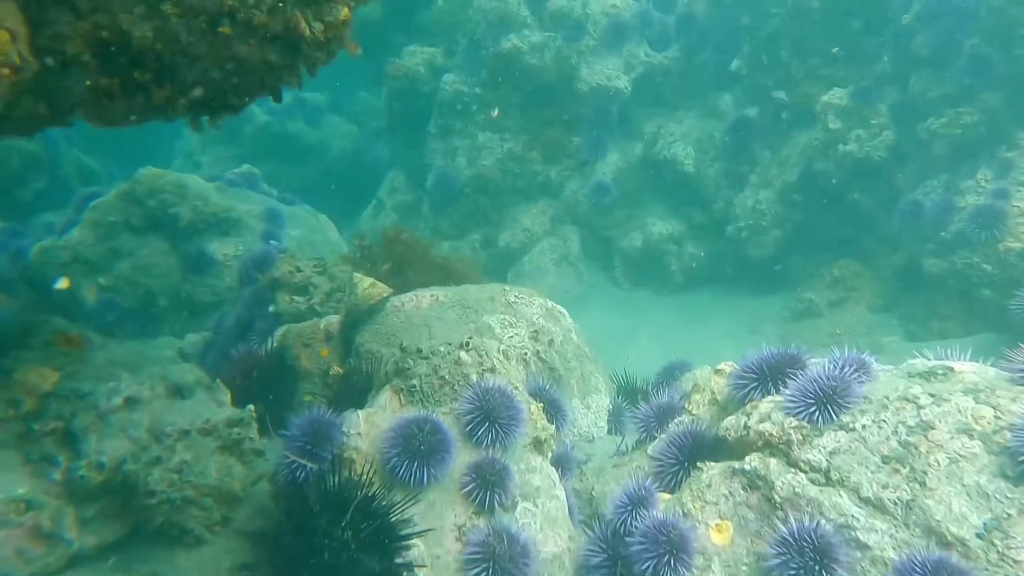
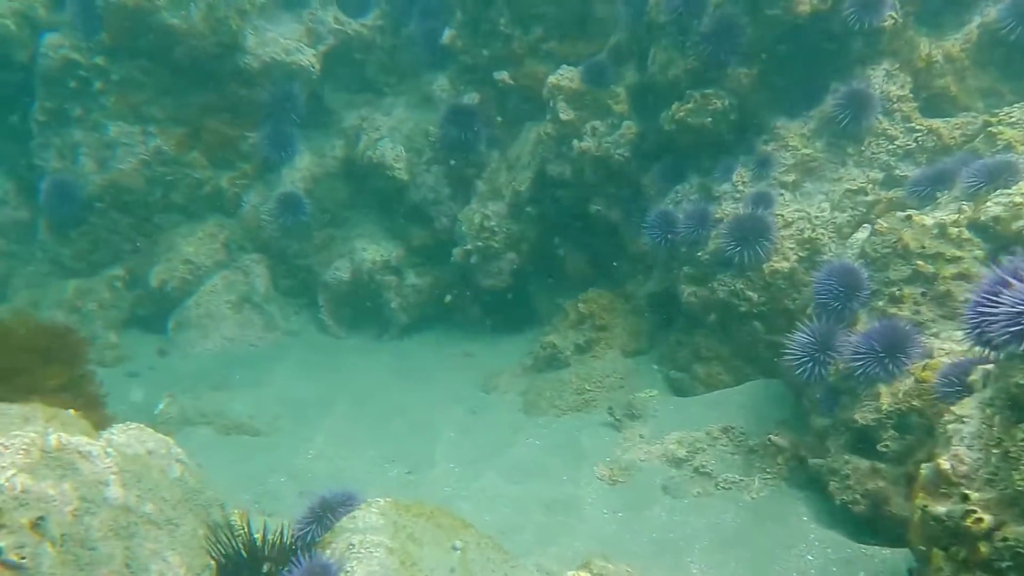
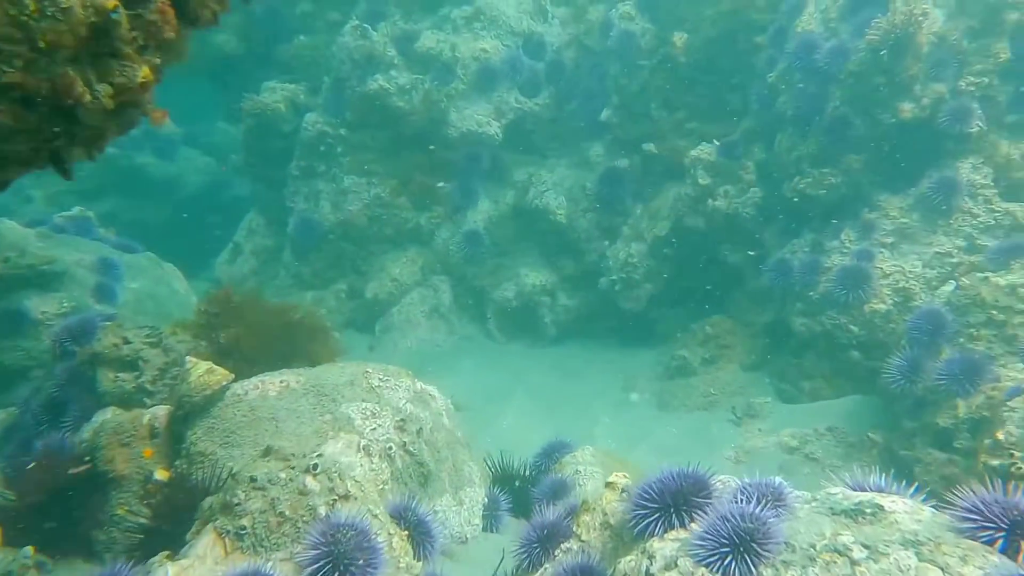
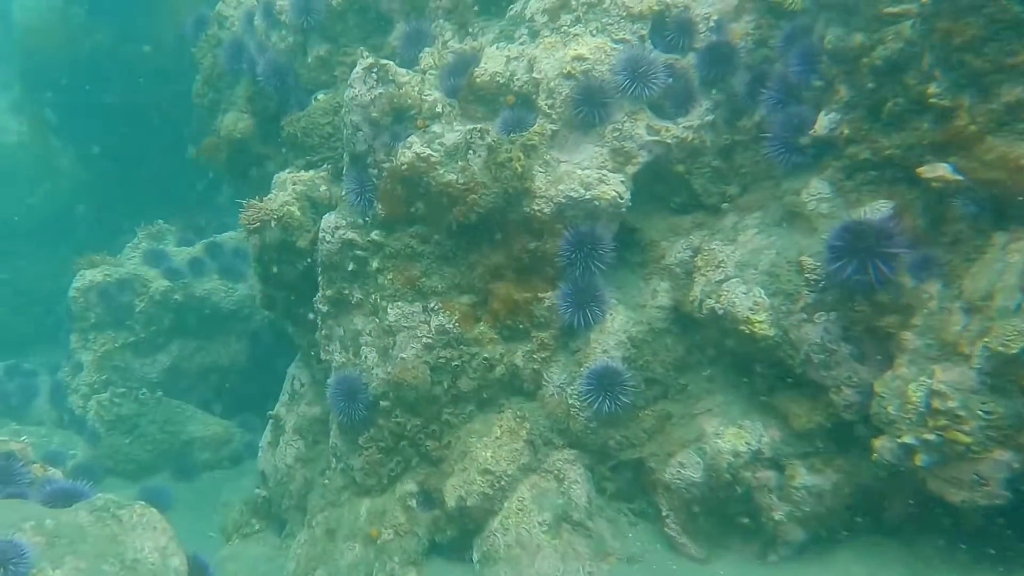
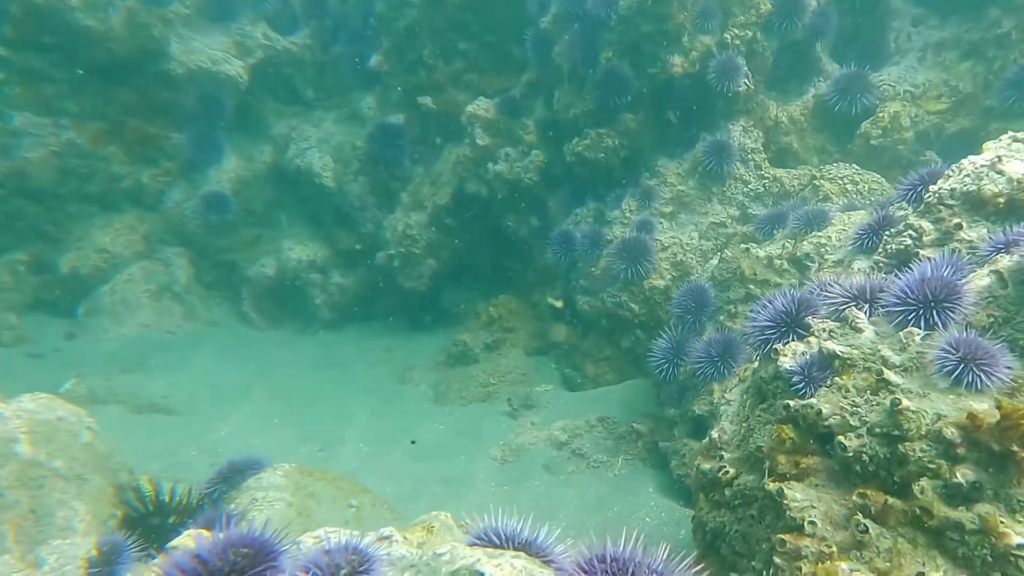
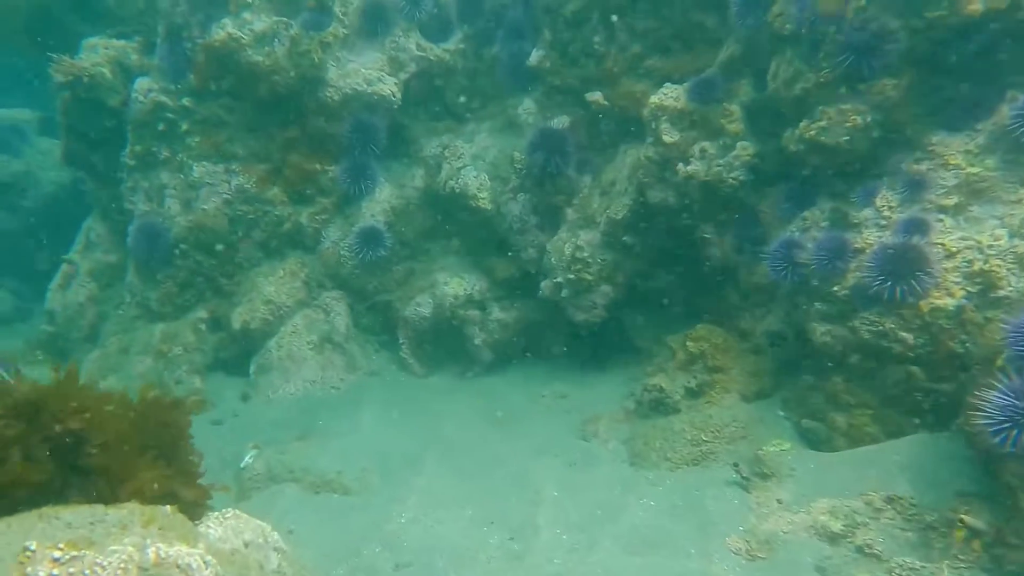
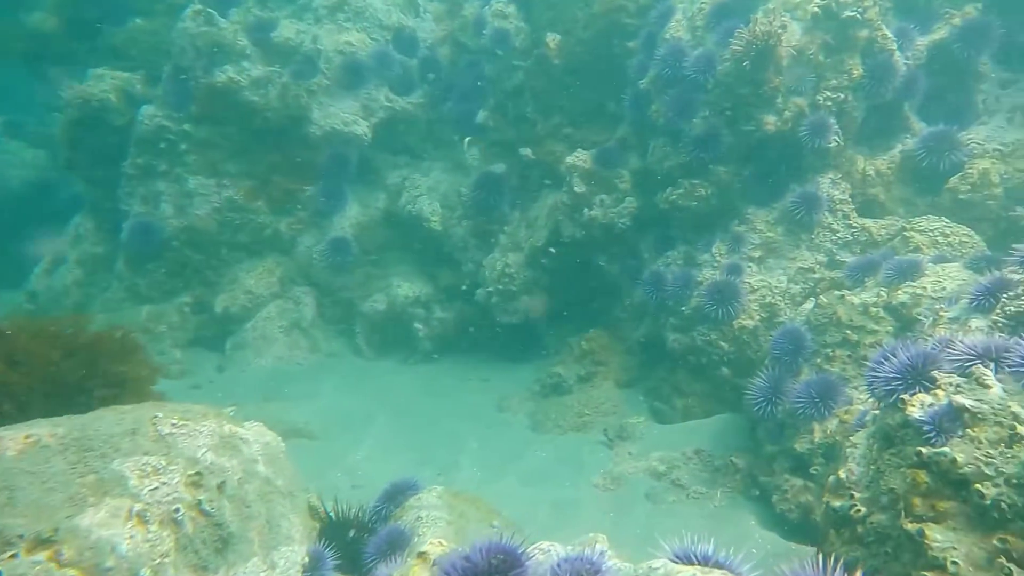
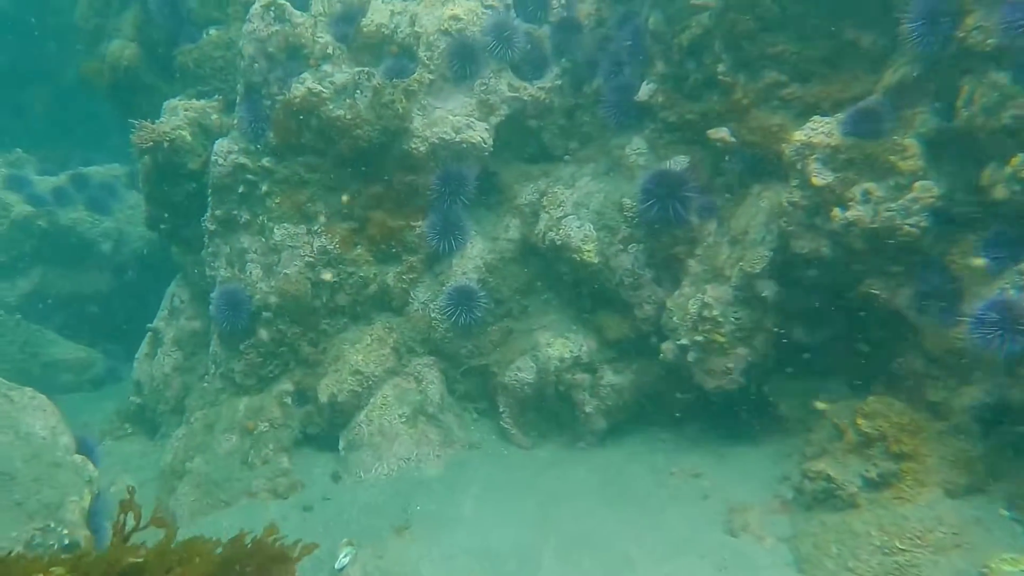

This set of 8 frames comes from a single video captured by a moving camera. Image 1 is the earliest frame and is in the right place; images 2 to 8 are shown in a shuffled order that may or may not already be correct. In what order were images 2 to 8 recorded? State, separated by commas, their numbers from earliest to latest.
3, 7, 5, 2, 6, 8, 4
